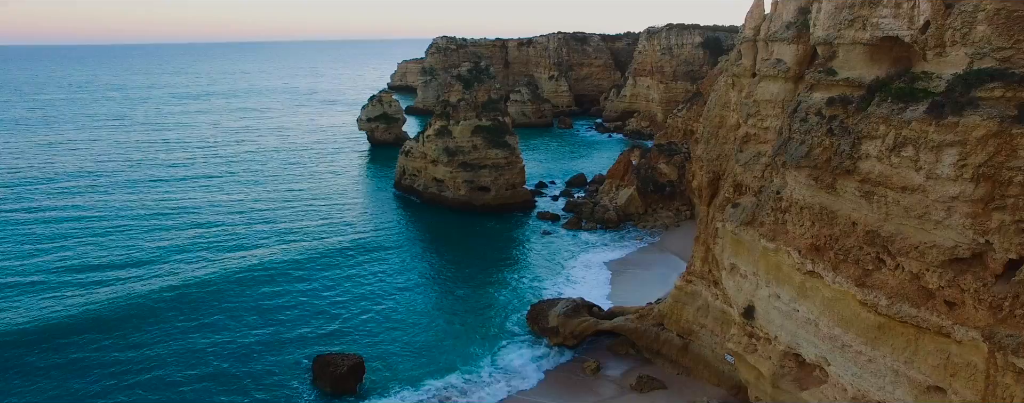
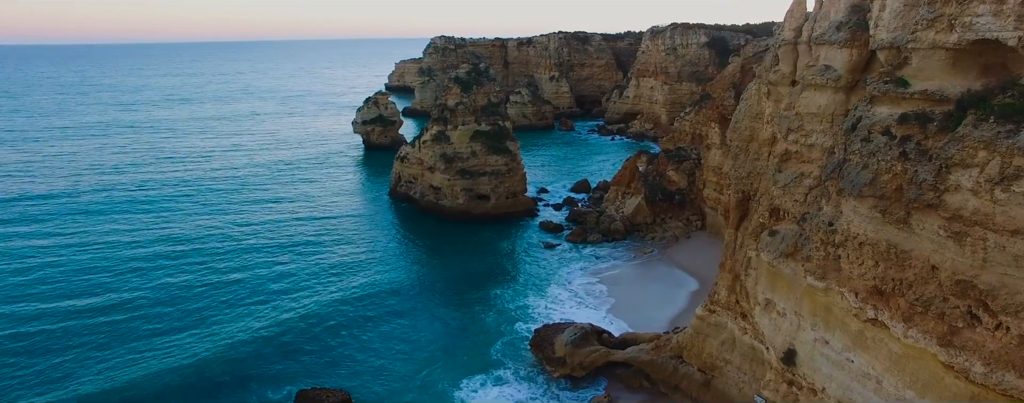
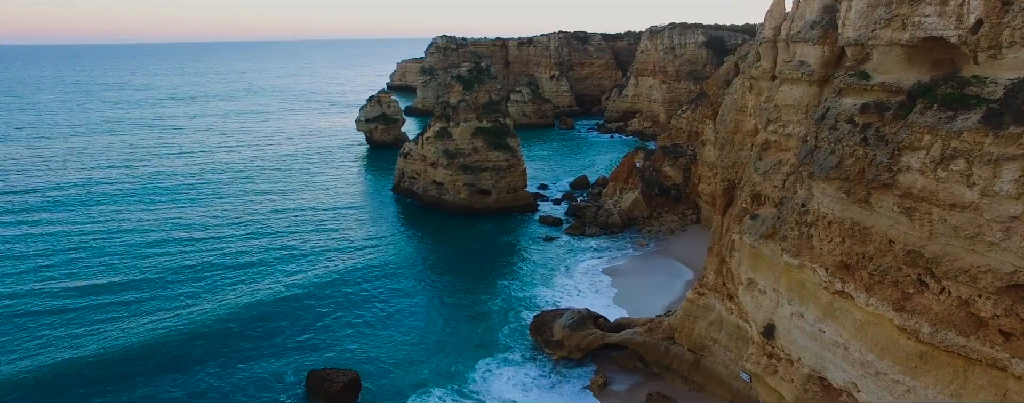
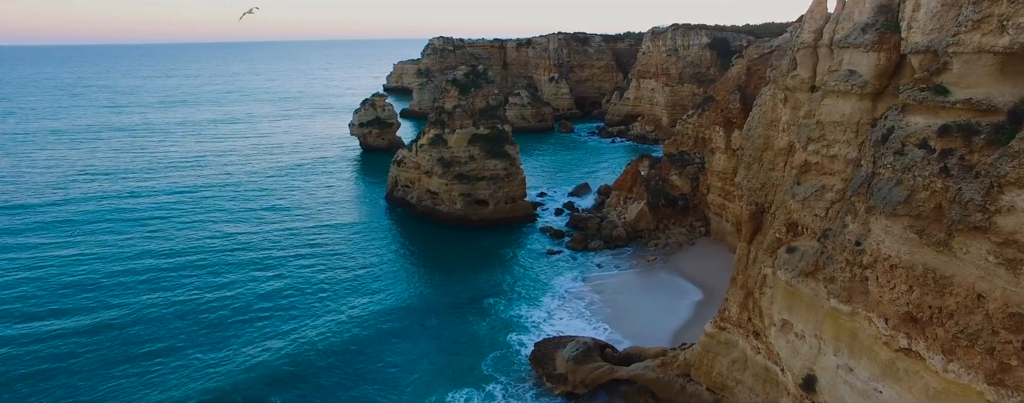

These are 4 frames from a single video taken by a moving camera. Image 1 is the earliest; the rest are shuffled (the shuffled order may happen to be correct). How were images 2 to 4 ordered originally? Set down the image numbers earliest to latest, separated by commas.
3, 2, 4
